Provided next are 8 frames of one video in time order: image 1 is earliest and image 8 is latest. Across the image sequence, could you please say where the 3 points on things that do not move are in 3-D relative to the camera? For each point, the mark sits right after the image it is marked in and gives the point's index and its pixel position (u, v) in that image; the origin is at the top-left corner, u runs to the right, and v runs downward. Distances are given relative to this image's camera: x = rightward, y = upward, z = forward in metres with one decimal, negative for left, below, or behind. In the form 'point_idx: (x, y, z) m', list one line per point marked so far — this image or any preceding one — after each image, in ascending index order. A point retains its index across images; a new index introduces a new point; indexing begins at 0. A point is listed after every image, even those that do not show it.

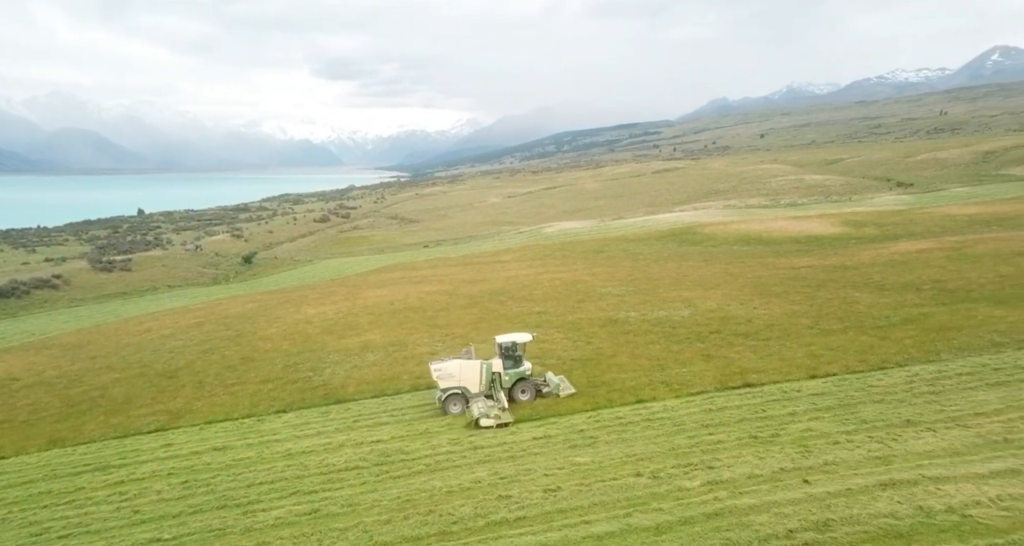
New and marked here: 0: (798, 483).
0: (+5.2, -3.8, +12.4) m
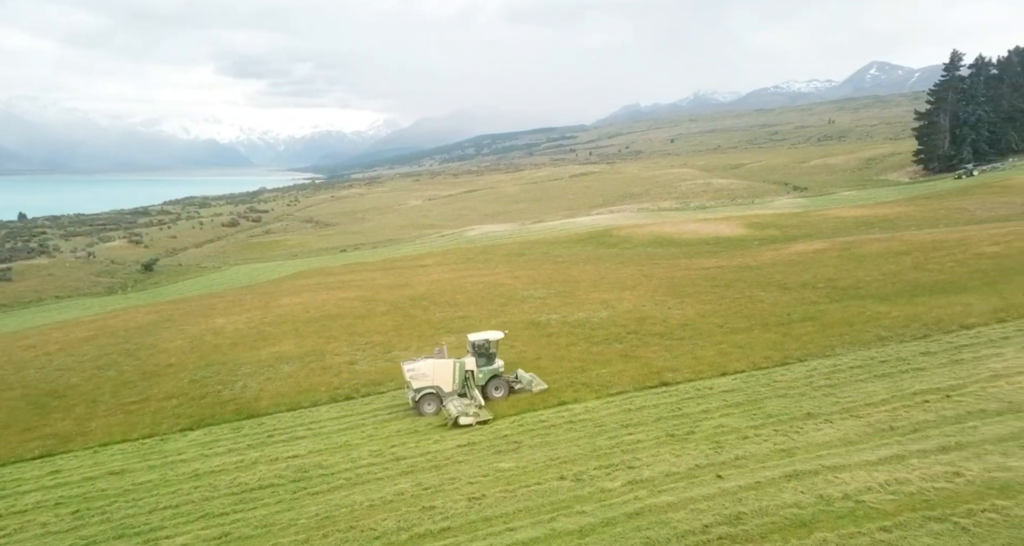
0: (+3.9, -4.0, +13.1) m
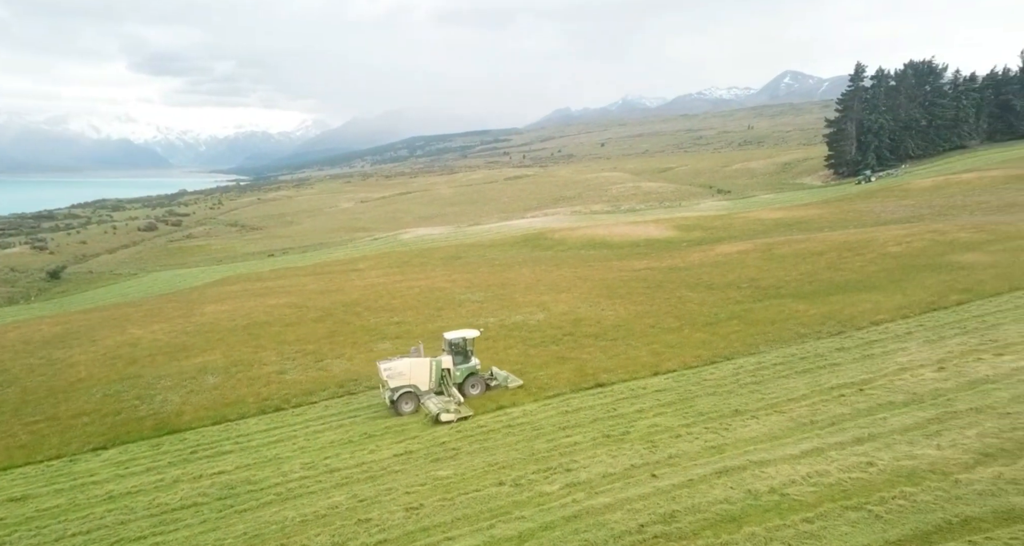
0: (+2.7, -4.1, +13.4) m
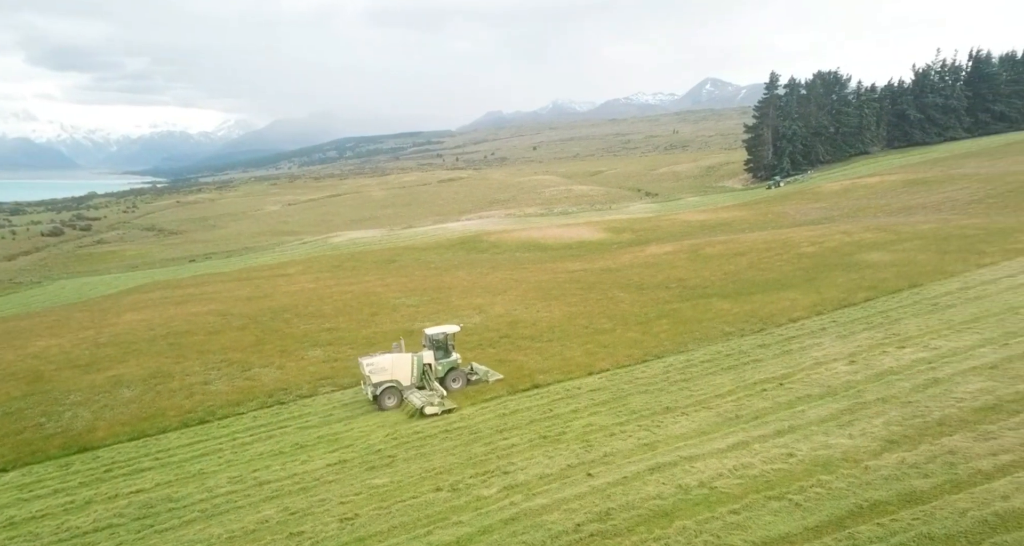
0: (+1.4, -4.2, +13.8) m
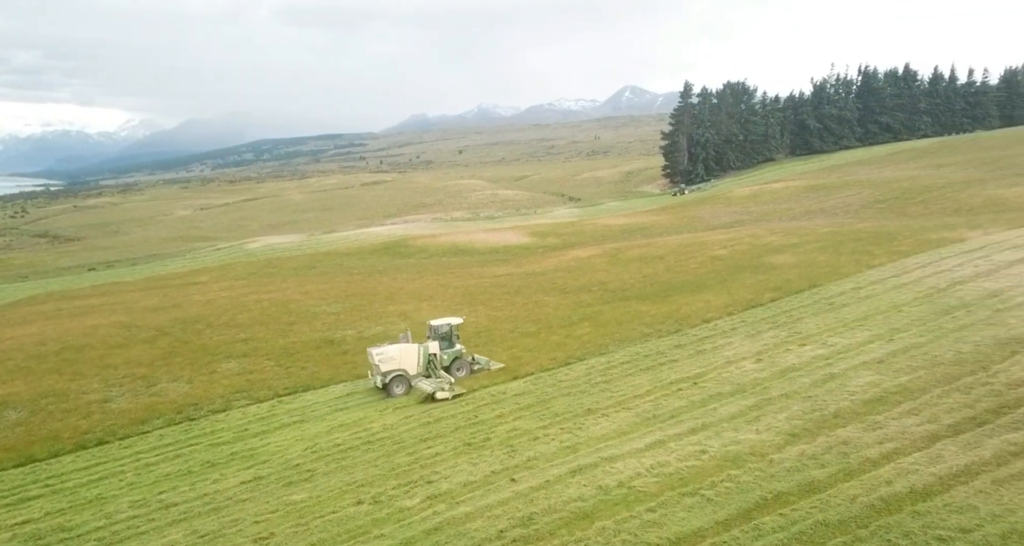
0: (-0.1, -4.3, +14.0) m
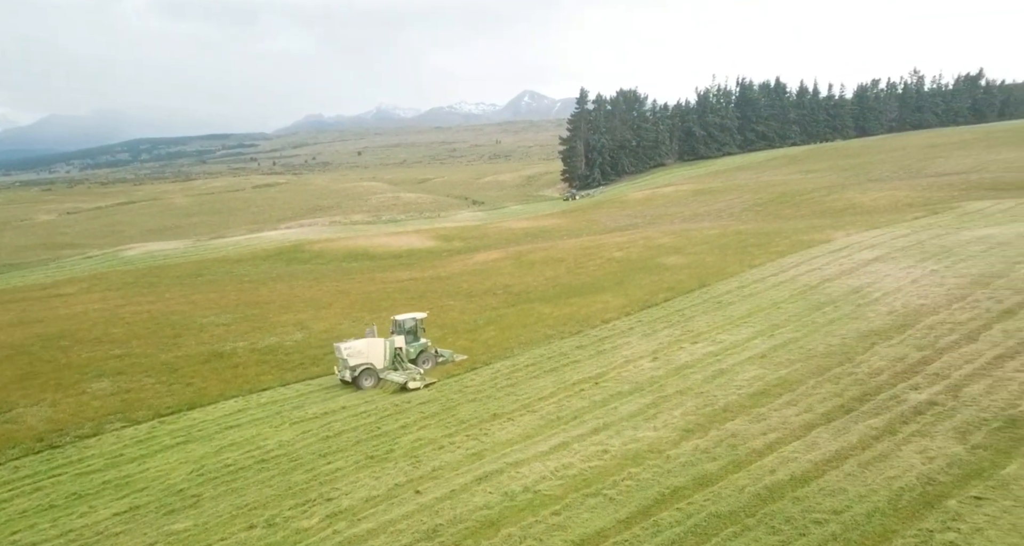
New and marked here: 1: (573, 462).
0: (-2.1, -4.5, +13.6) m
1: (+1.3, -3.9, +14.1) m
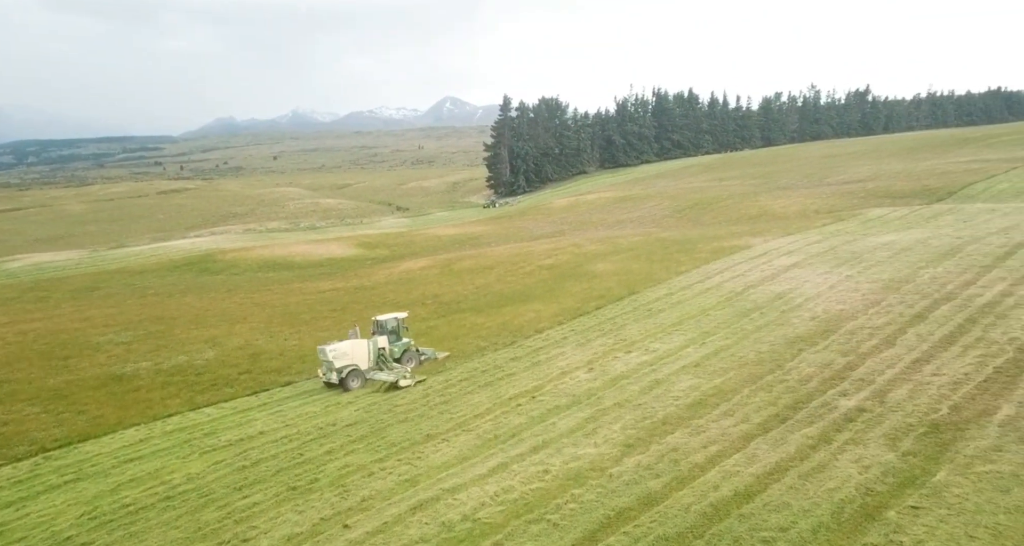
0: (-3.2, -4.8, +12.6) m
1: (0.0, -4.2, +13.4) m
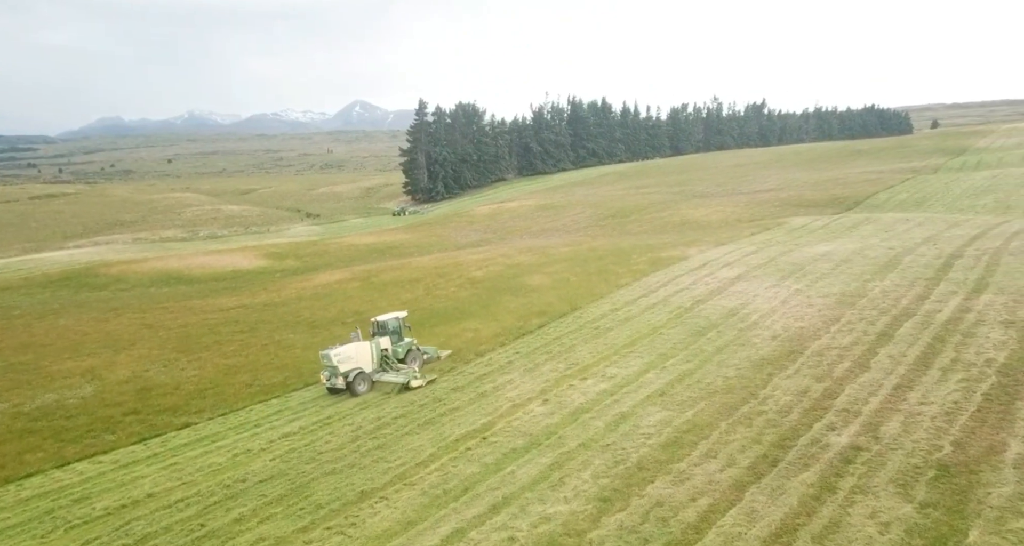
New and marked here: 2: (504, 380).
0: (-3.8, -5.3, +9.7) m
1: (-0.6, -4.7, +11.0) m
2: (-0.2, -3.1, +19.2) m
